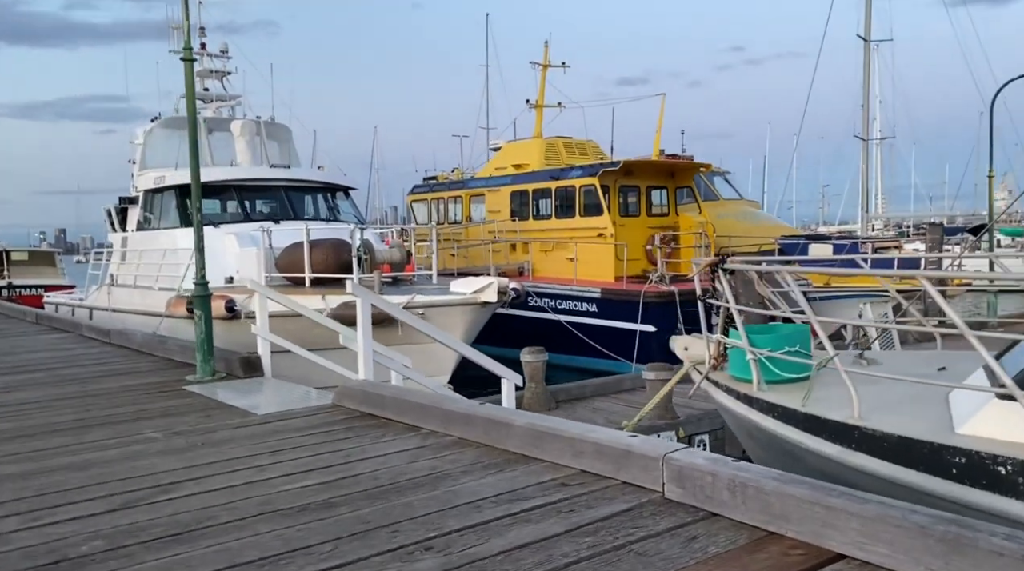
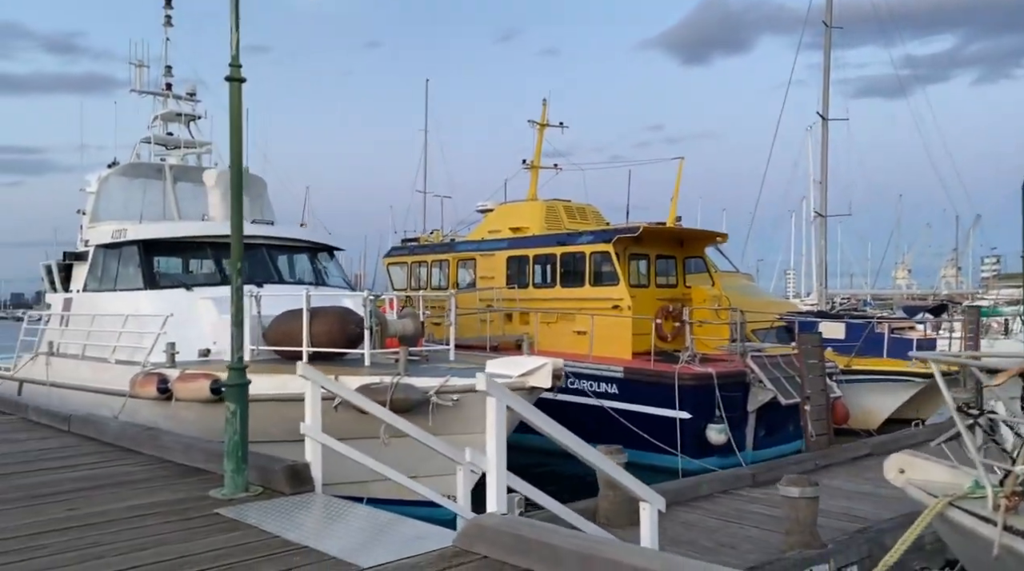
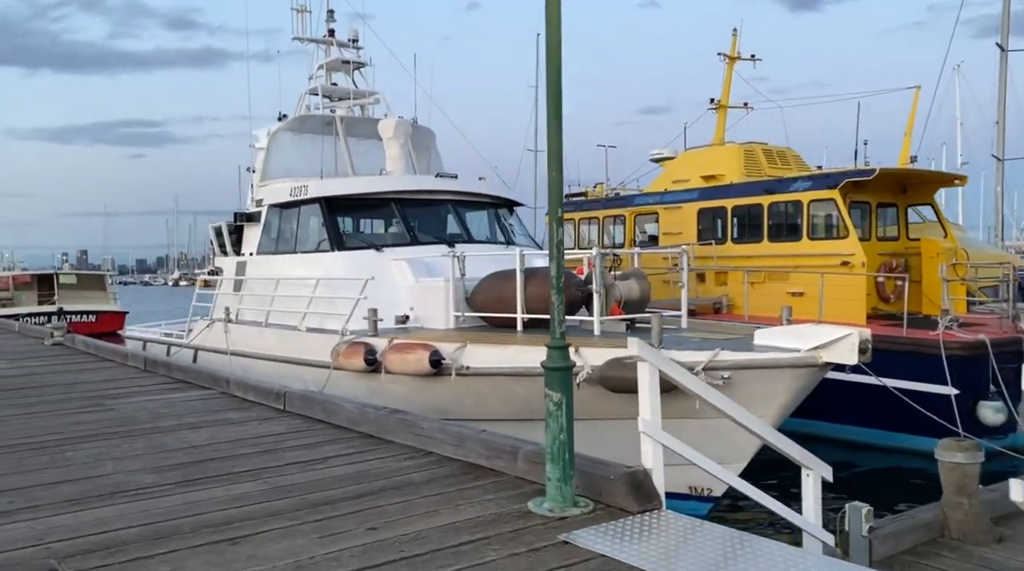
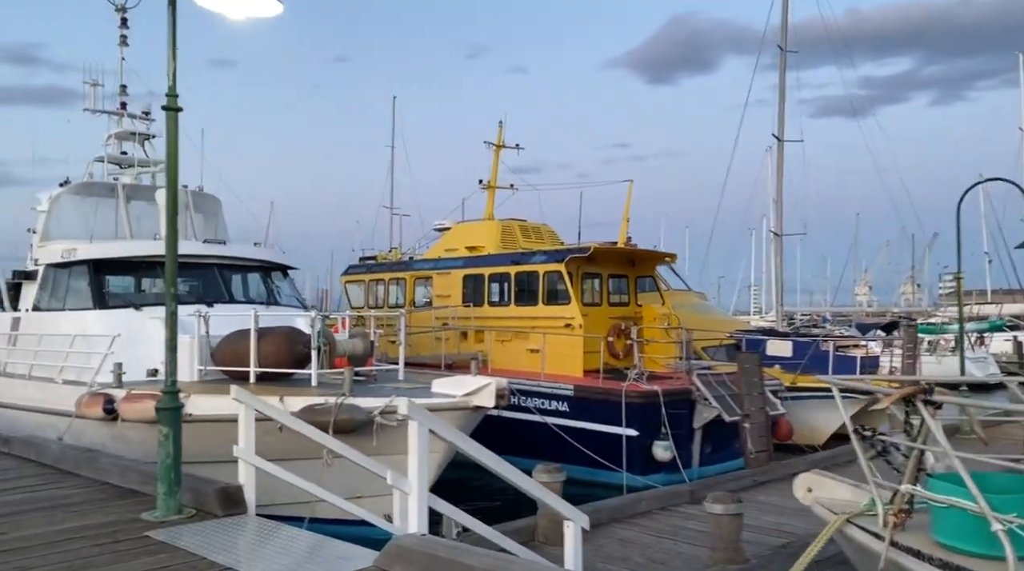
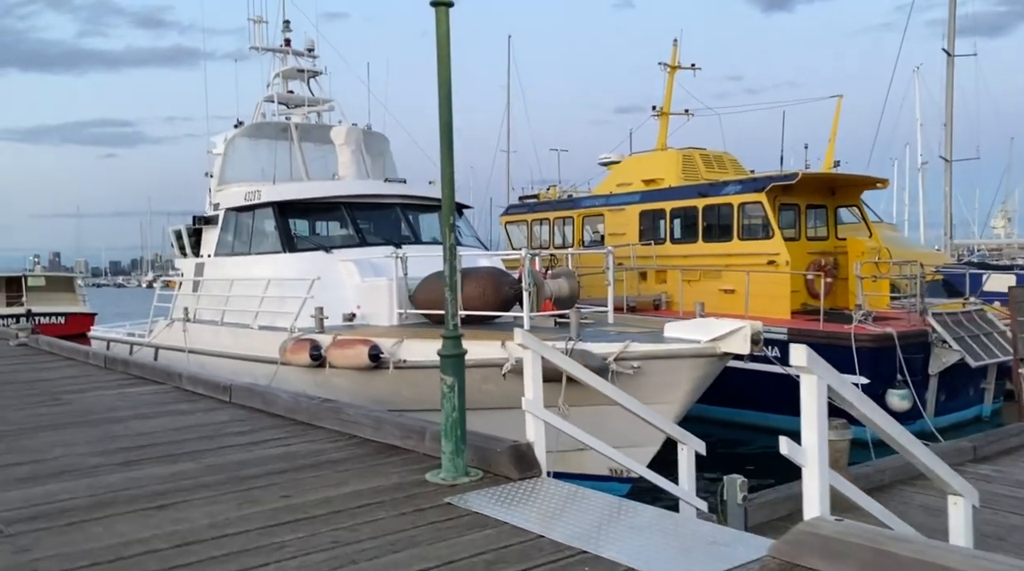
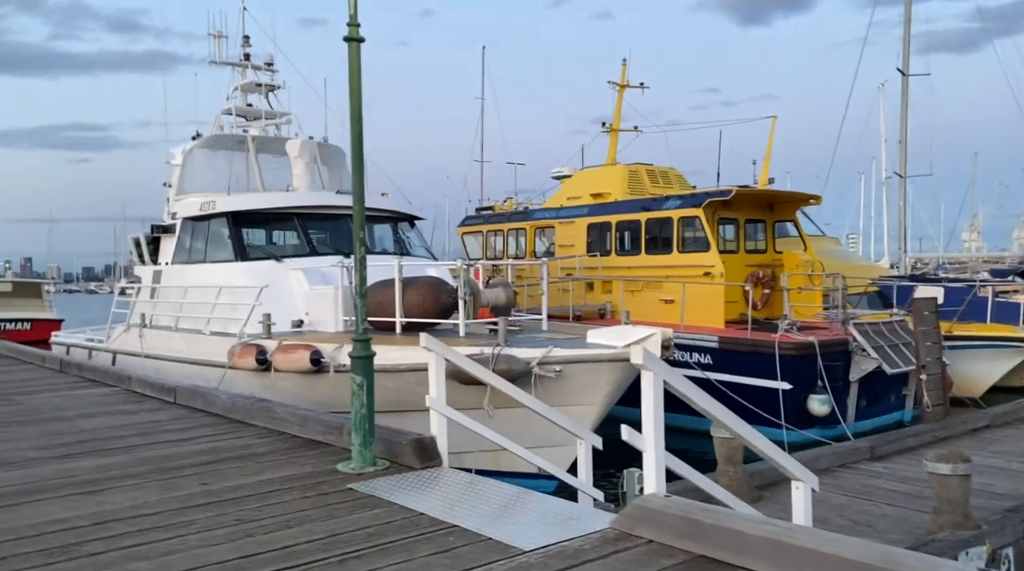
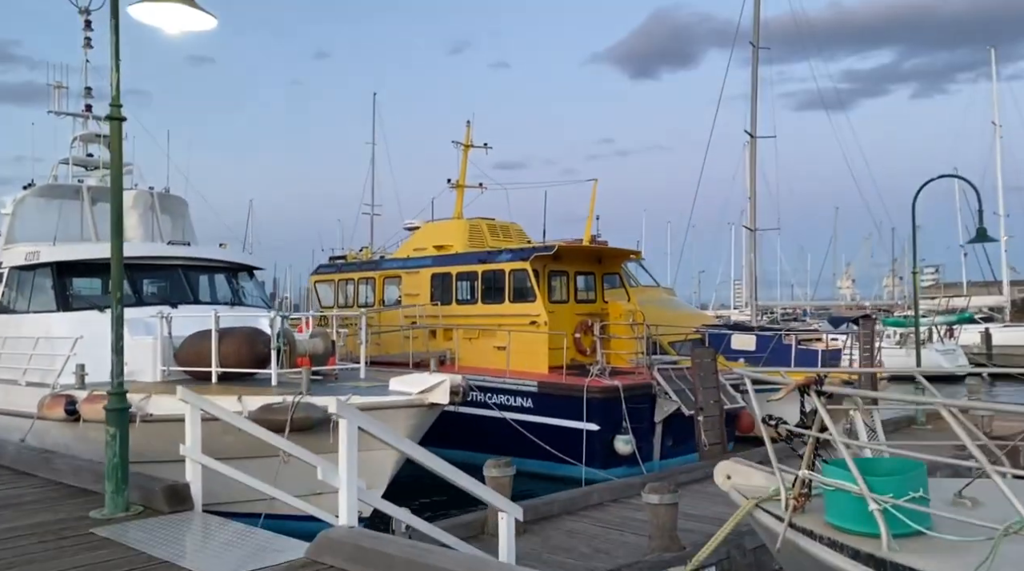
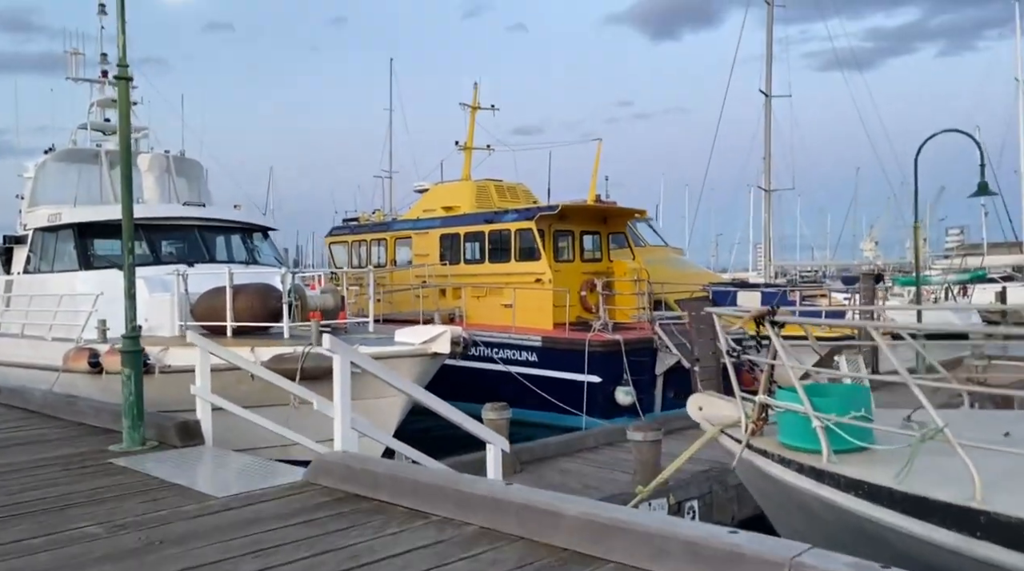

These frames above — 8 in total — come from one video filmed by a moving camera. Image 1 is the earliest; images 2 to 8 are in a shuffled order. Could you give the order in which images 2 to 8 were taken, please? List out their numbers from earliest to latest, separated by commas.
8, 7, 4, 2, 6, 5, 3
